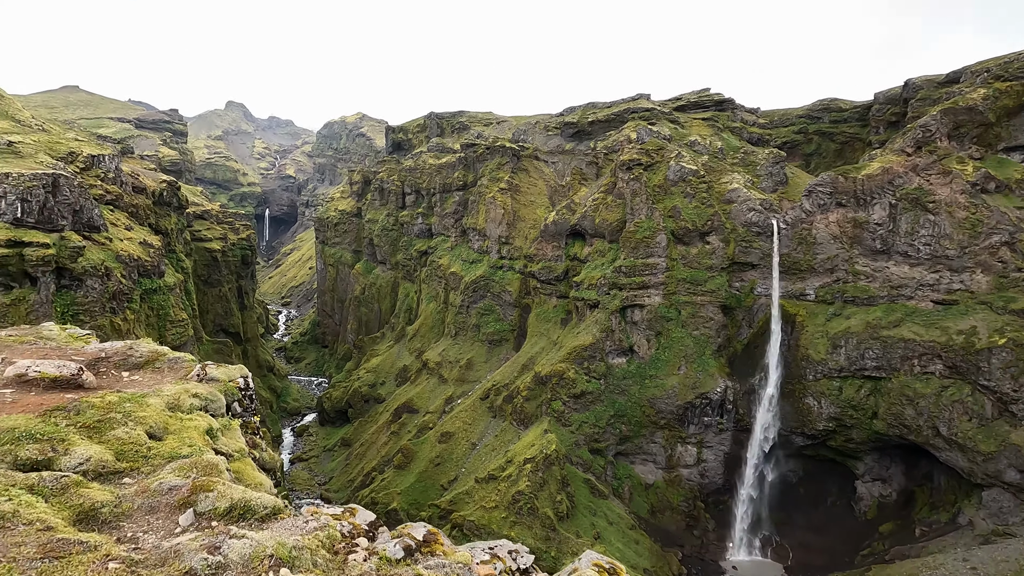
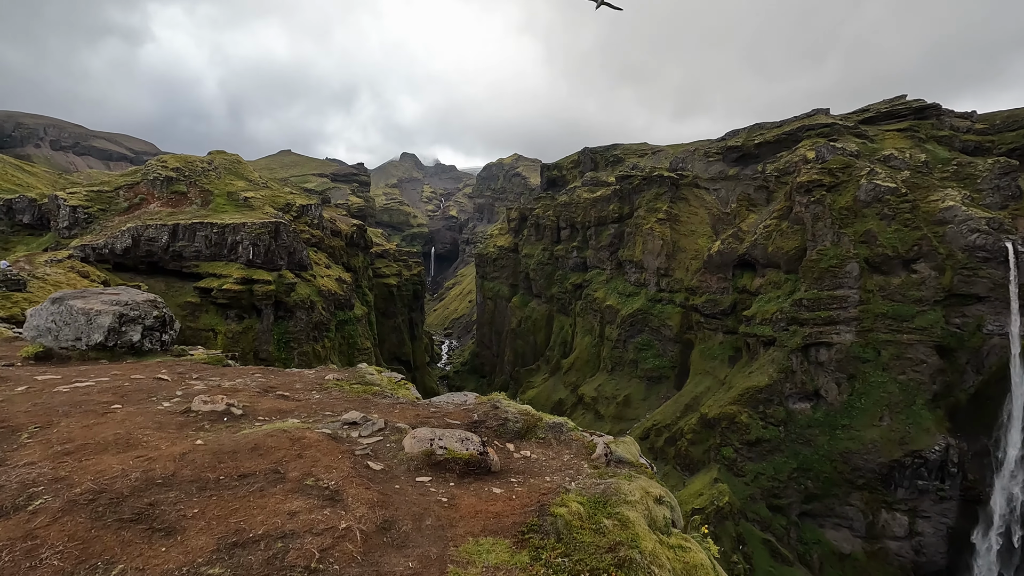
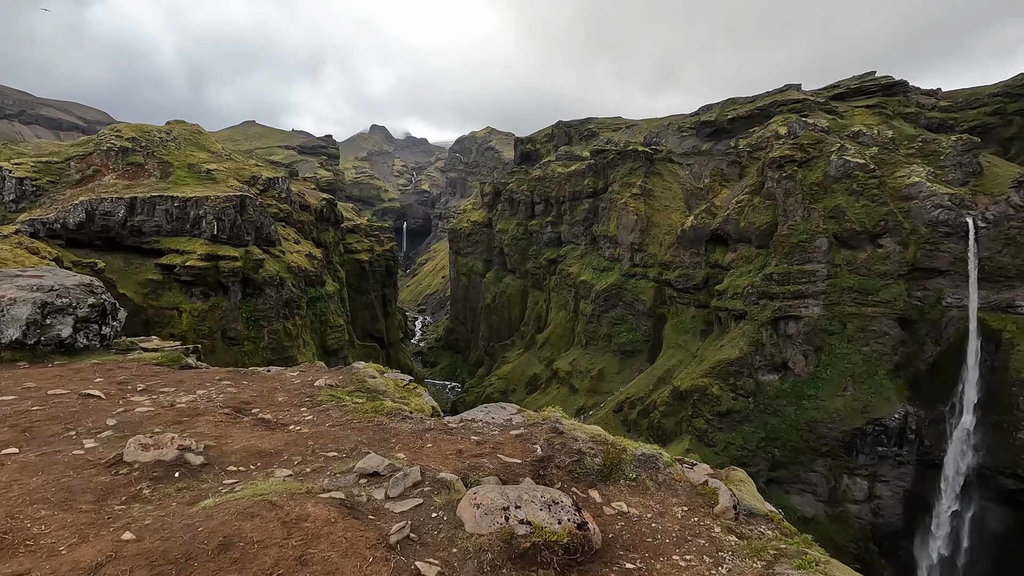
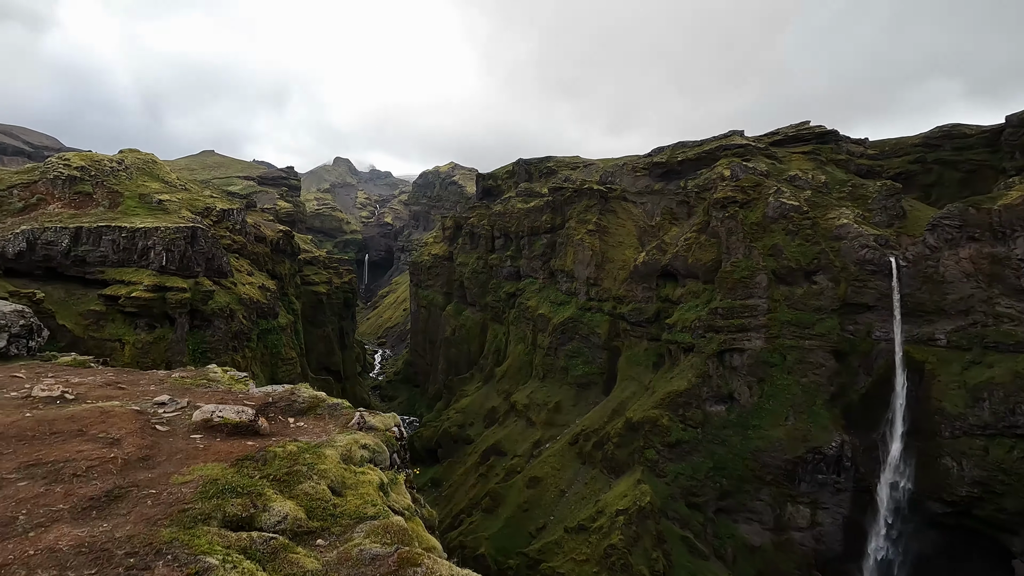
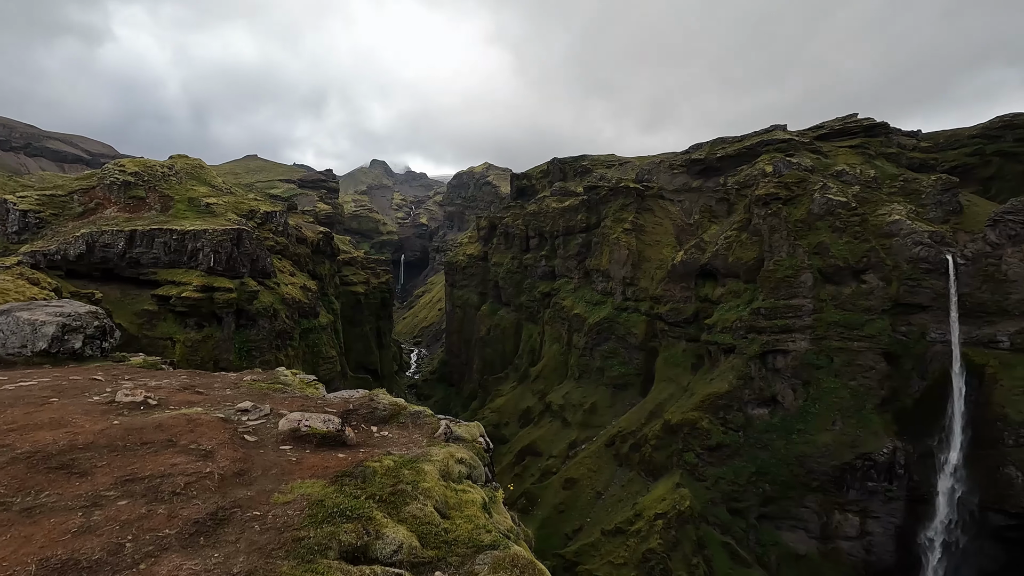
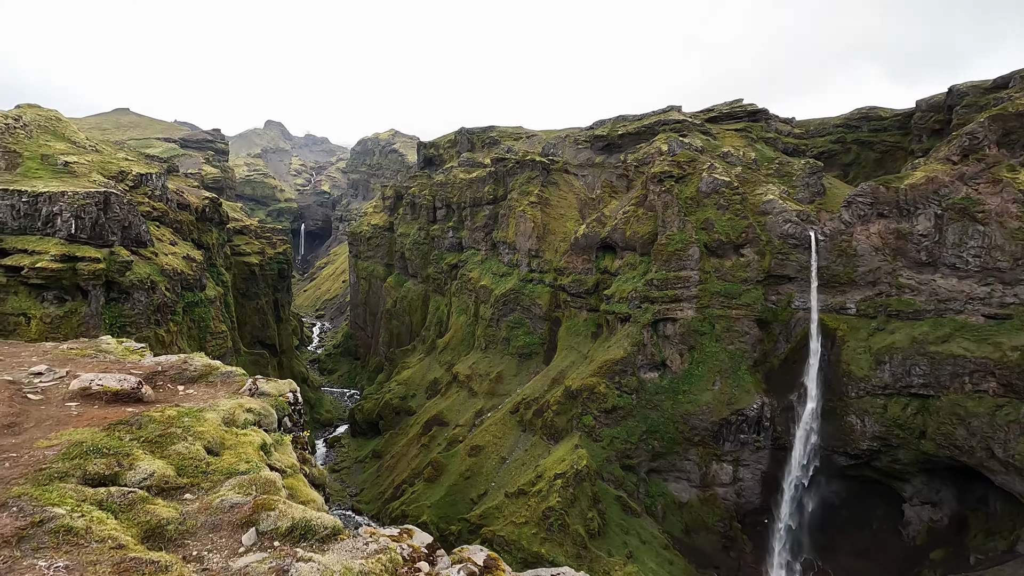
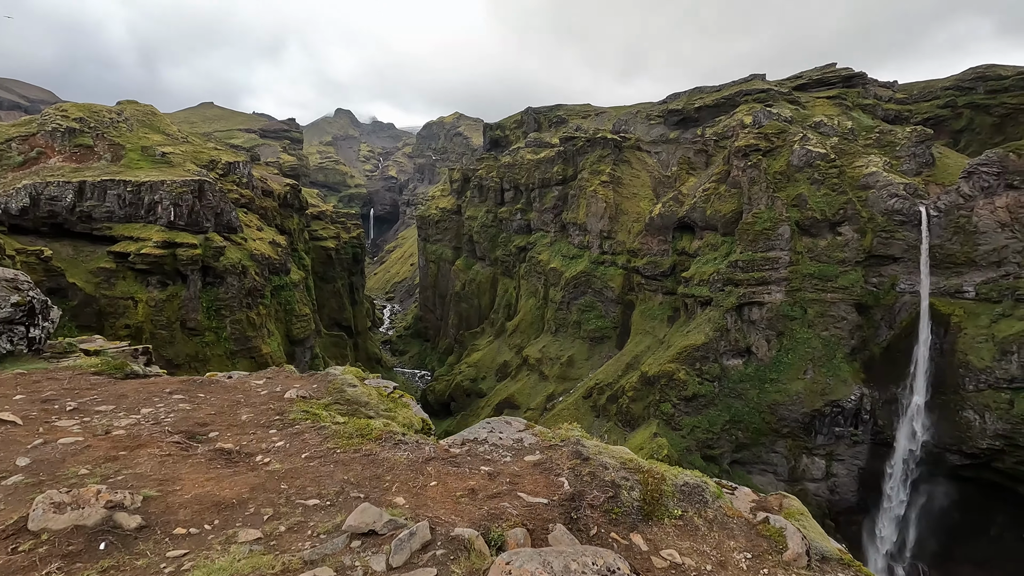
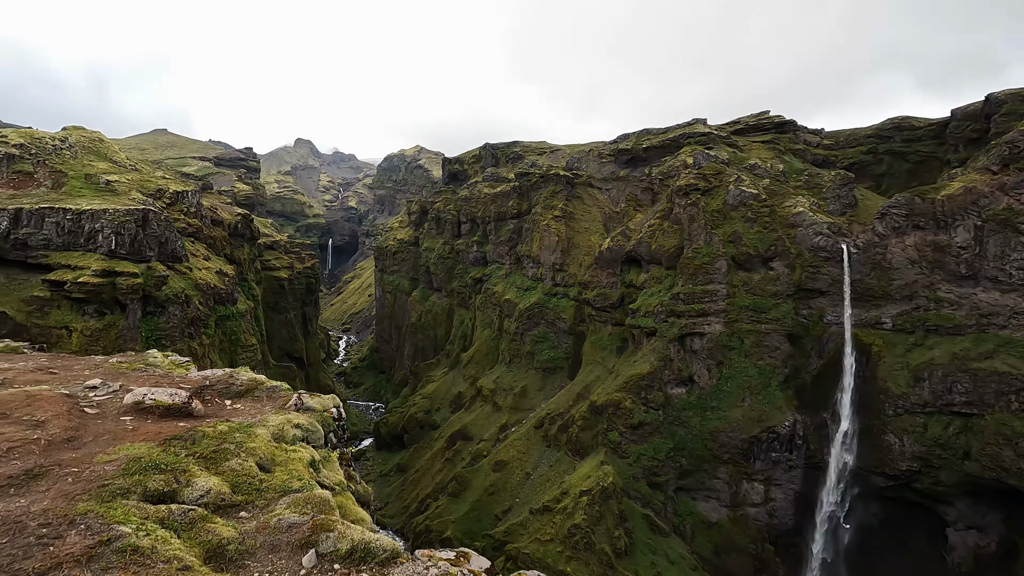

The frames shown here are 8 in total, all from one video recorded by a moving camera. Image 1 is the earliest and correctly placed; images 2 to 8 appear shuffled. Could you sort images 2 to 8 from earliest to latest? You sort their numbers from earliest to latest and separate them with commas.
6, 8, 4, 5, 2, 3, 7
